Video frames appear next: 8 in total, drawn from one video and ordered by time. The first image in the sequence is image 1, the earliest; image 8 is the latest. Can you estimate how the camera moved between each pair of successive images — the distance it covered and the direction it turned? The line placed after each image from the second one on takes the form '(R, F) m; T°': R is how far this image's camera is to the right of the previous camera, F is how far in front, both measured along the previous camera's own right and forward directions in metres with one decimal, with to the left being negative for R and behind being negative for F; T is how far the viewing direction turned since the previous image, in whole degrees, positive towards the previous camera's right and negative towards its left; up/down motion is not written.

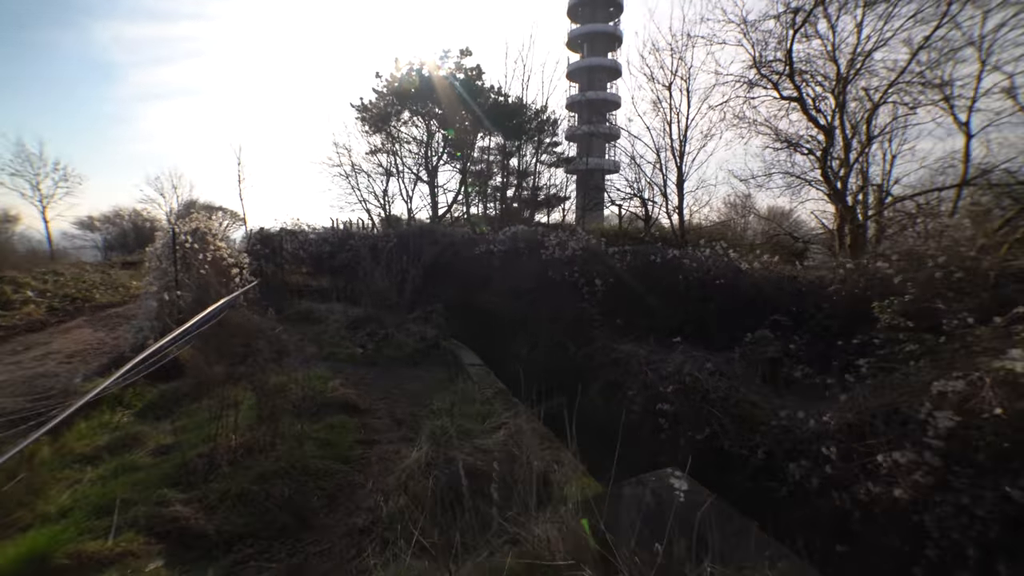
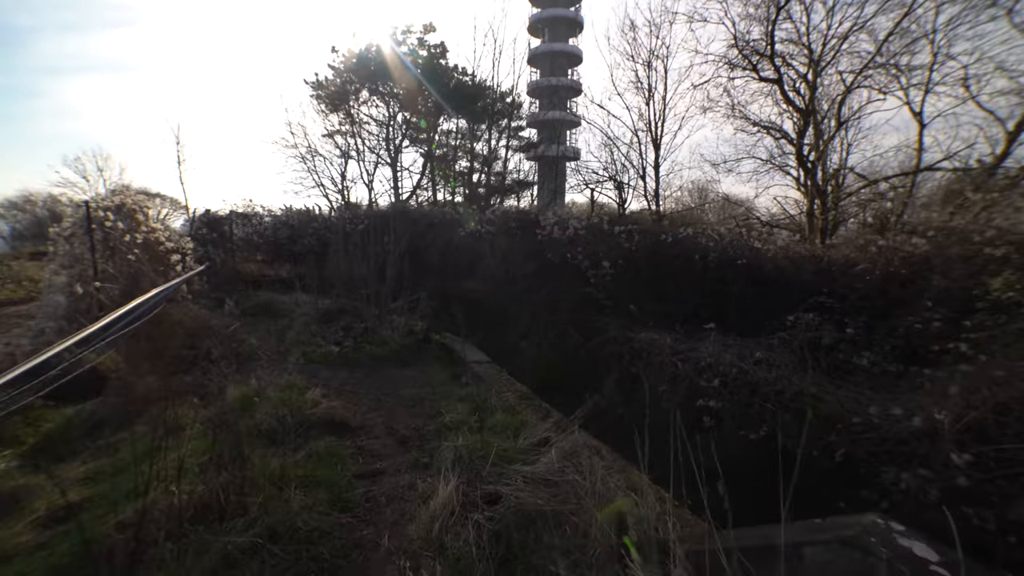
(-0.8, +1.3) m; +5°
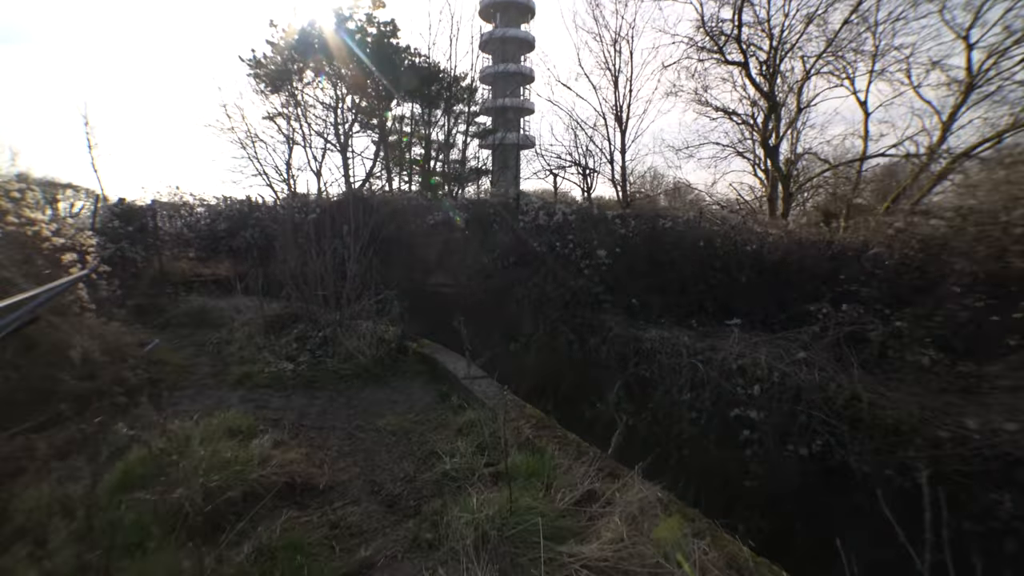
(-0.6, +1.3) m; +6°
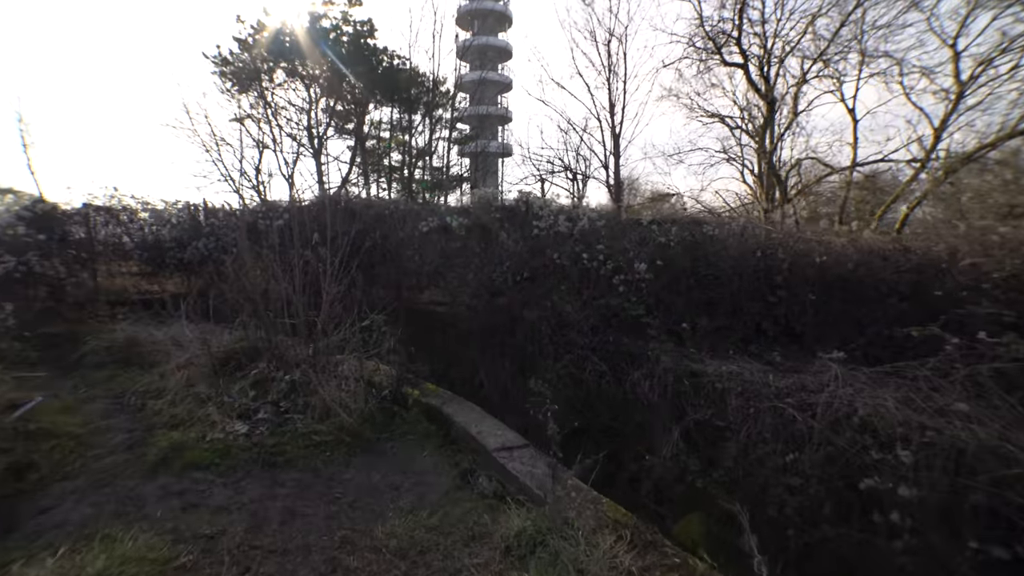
(-0.7, +1.7) m; +3°
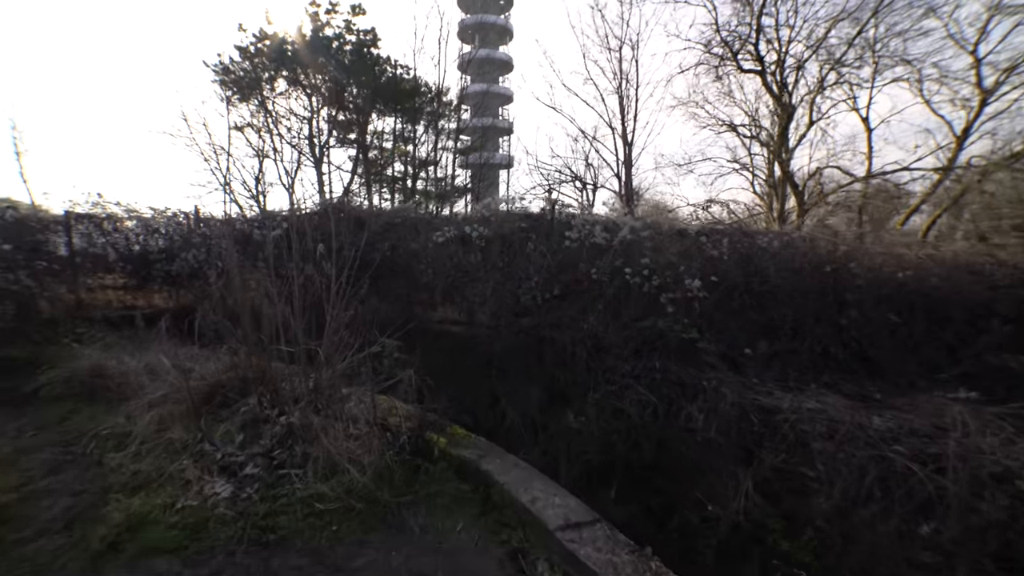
(-0.5, +1.0) m; 0°
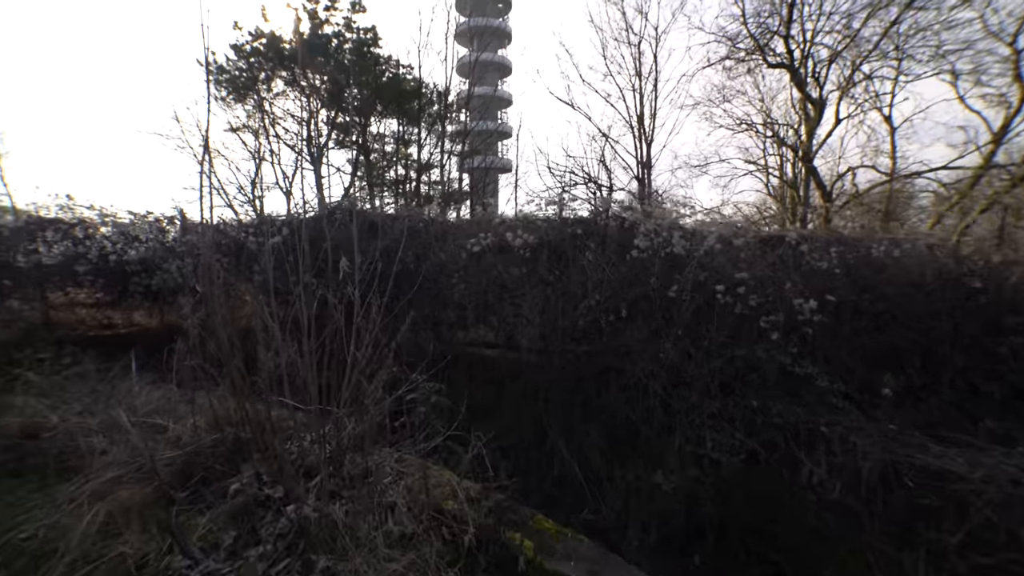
(-0.8, +1.4) m; 0°
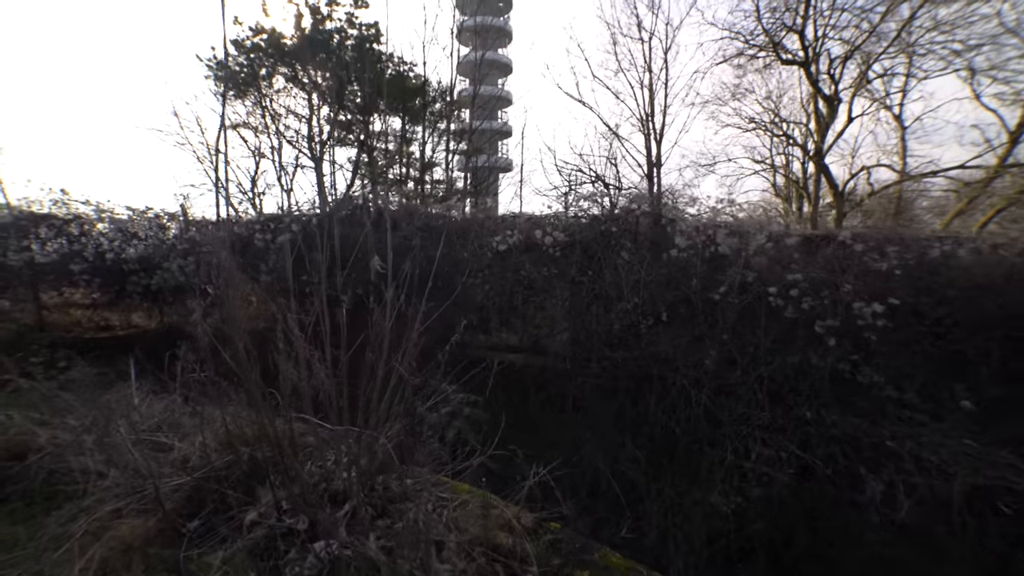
(-0.4, +0.4) m; 0°
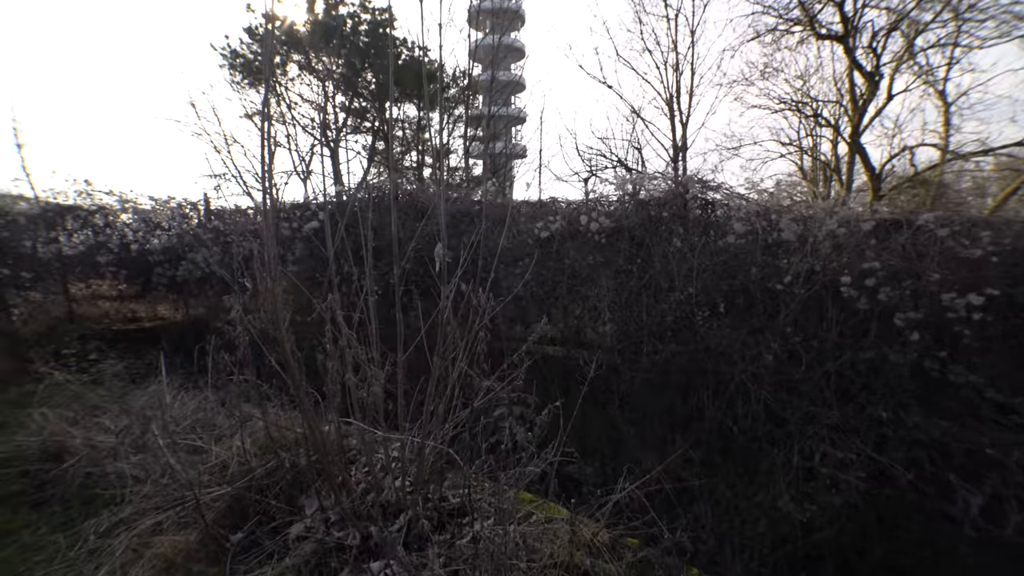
(-0.4, +0.4) m; -2°
